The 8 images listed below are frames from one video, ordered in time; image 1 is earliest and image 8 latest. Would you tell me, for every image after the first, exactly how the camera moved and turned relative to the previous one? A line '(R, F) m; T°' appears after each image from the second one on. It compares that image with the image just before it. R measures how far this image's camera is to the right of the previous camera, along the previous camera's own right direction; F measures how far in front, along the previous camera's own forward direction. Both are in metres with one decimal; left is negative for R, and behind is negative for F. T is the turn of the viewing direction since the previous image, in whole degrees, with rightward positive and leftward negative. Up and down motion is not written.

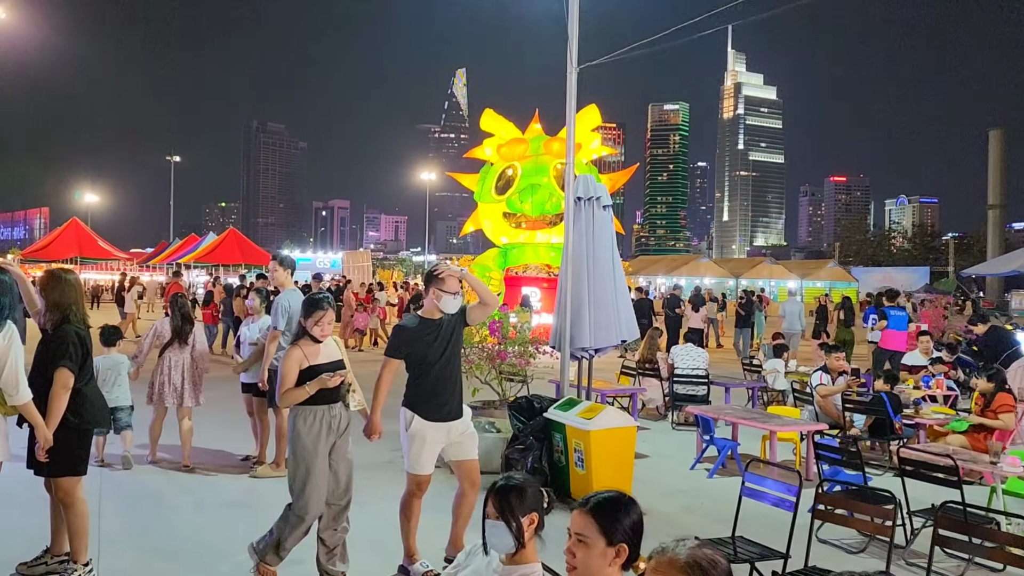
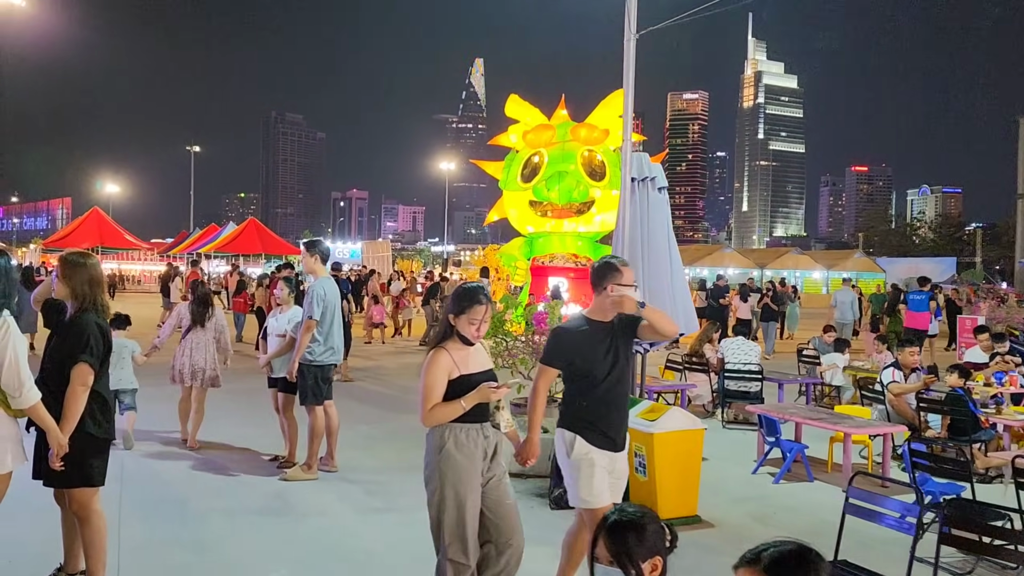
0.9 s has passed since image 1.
(-0.2, +0.5) m; -1°
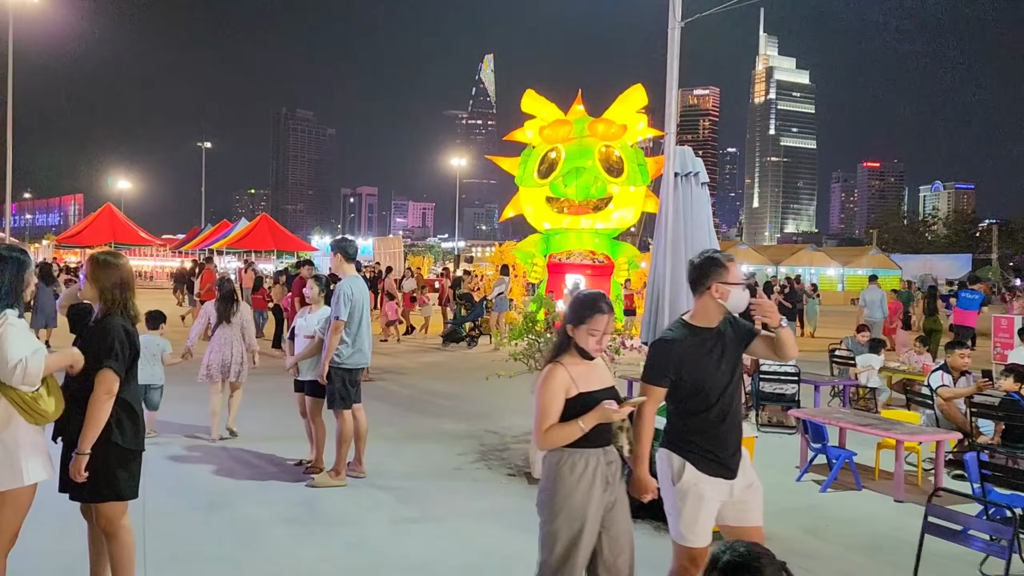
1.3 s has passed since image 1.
(-0.2, +0.2) m; -1°
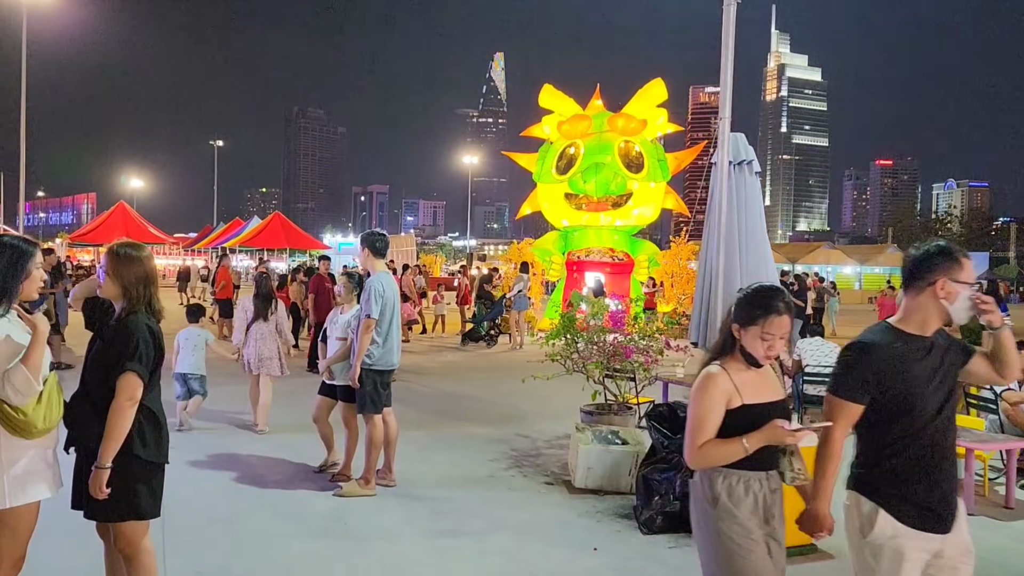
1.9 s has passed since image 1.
(-0.2, +0.4) m; -1°
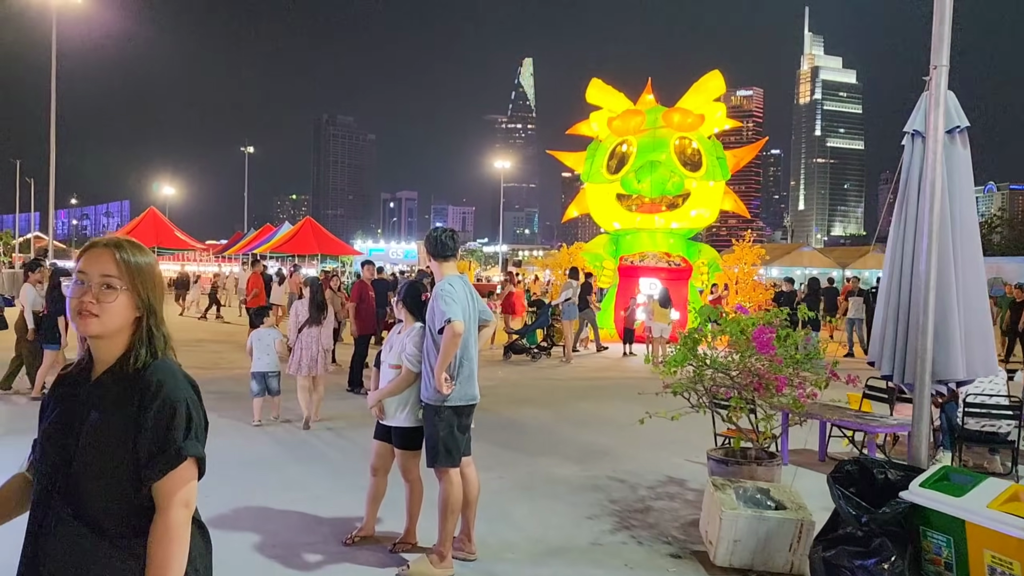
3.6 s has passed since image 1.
(-0.5, +1.4) m; -2°
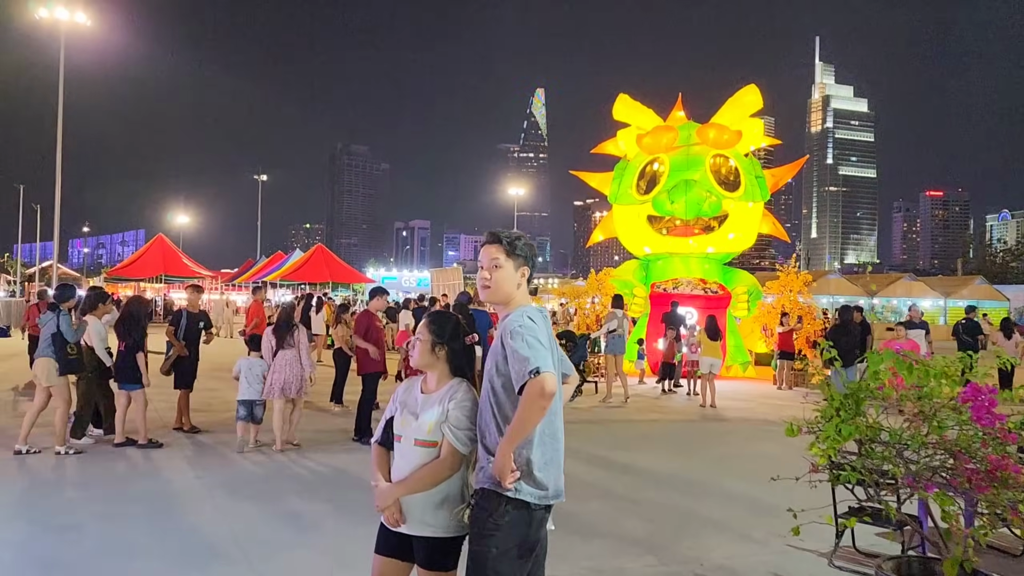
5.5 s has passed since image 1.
(-0.3, +1.6) m; -1°
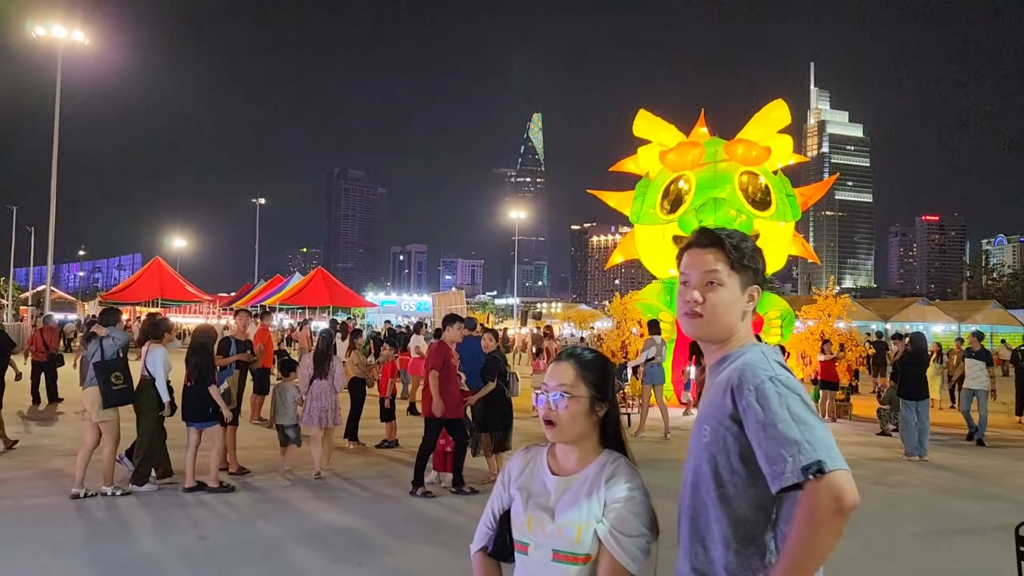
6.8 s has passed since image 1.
(-0.5, +1.1) m; 0°
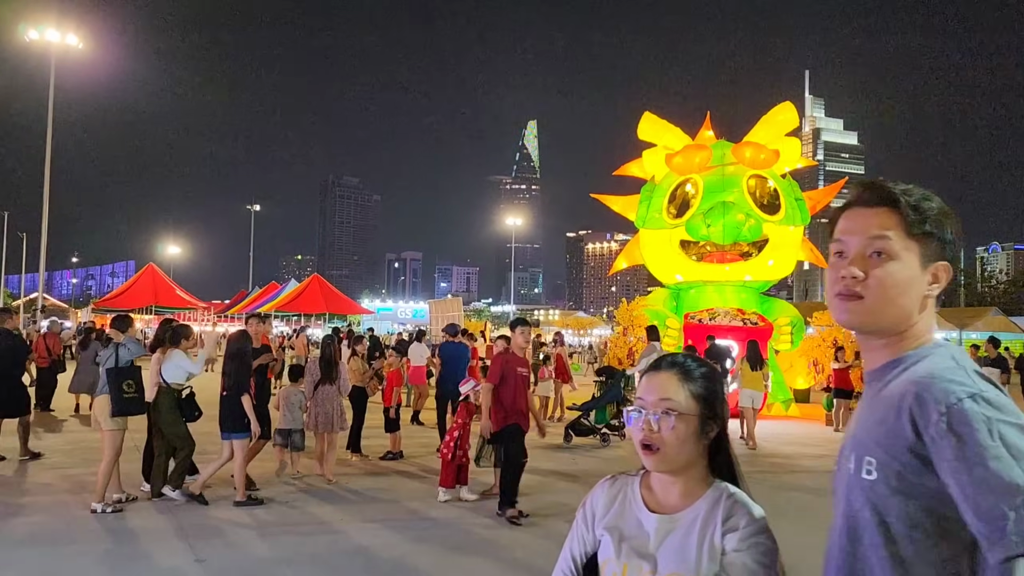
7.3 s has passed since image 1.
(-0.2, +0.4) m; 0°
